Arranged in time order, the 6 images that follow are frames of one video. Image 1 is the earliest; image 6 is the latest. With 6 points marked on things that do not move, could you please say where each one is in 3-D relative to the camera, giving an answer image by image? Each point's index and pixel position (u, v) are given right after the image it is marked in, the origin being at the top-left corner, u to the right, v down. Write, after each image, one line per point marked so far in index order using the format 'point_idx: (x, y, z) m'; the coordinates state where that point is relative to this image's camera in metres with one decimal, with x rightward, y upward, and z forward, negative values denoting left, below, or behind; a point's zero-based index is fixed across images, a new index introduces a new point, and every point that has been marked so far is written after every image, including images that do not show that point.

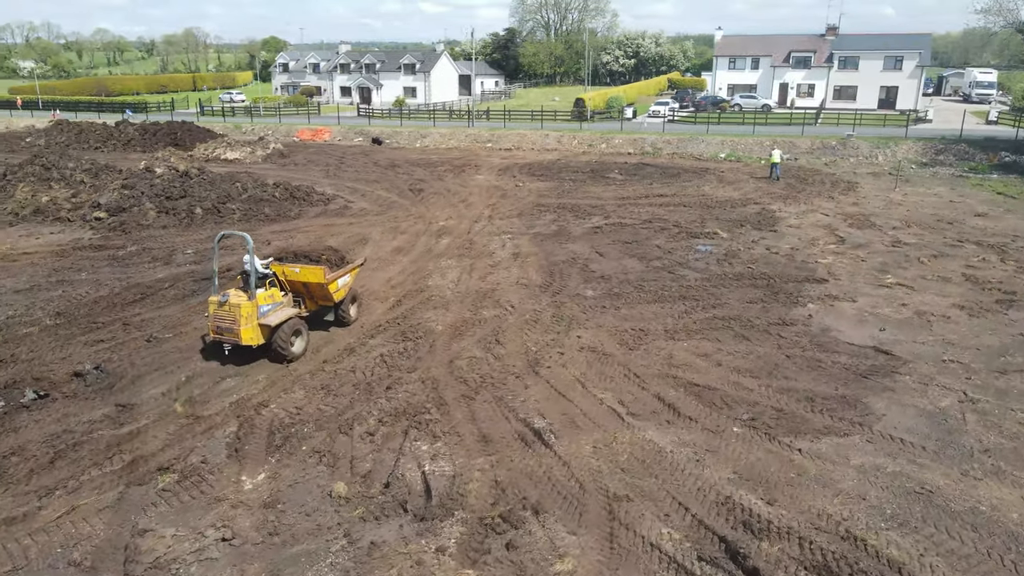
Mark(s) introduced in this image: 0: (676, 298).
0: (+3.2, -0.2, +14.3) m
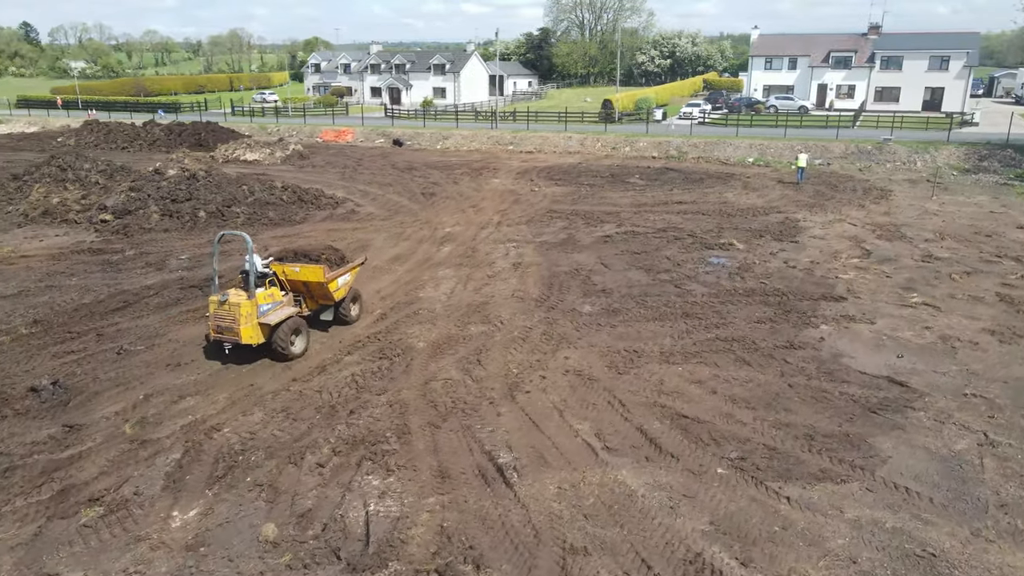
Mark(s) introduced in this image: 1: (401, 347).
0: (+3.0, -0.5, +13.4) m
1: (-1.8, -1.0, +11.9) m
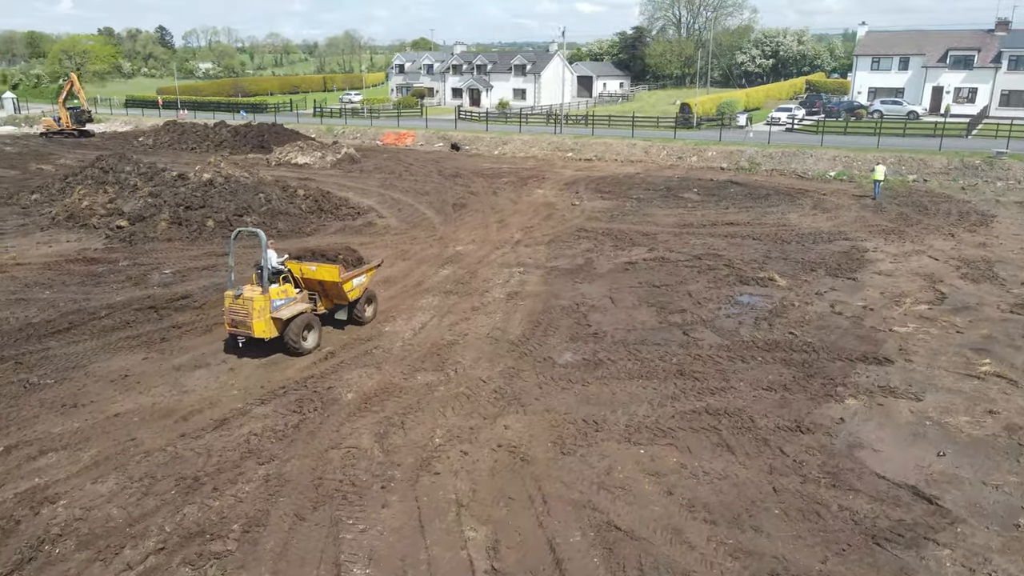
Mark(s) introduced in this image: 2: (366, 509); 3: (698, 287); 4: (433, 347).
0: (+2.4, -1.3, +11.0) m
1: (-2.6, -1.5, +10.3) m
2: (-1.5, -2.3, +7.7) m
3: (+3.8, 0.0, +15.1) m
4: (-1.3, -1.0, +12.2) m
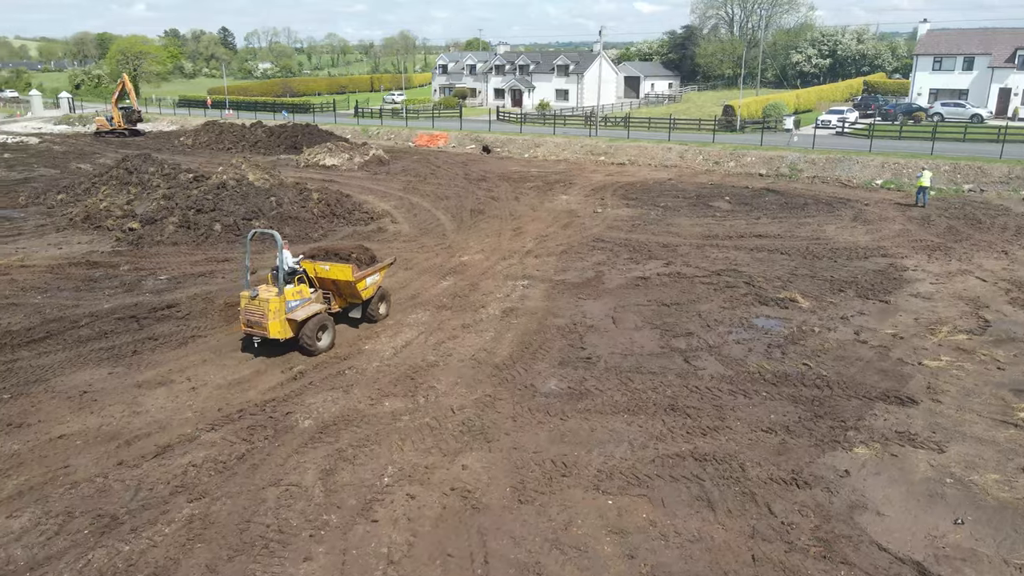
0: (+2.0, -1.6, +10.0) m
1: (-3.0, -1.8, +9.6) m
2: (-2.1, -2.6, +7.0) m
3: (+3.7, -0.4, +13.9) m
4: (-1.6, -1.2, +11.4) m
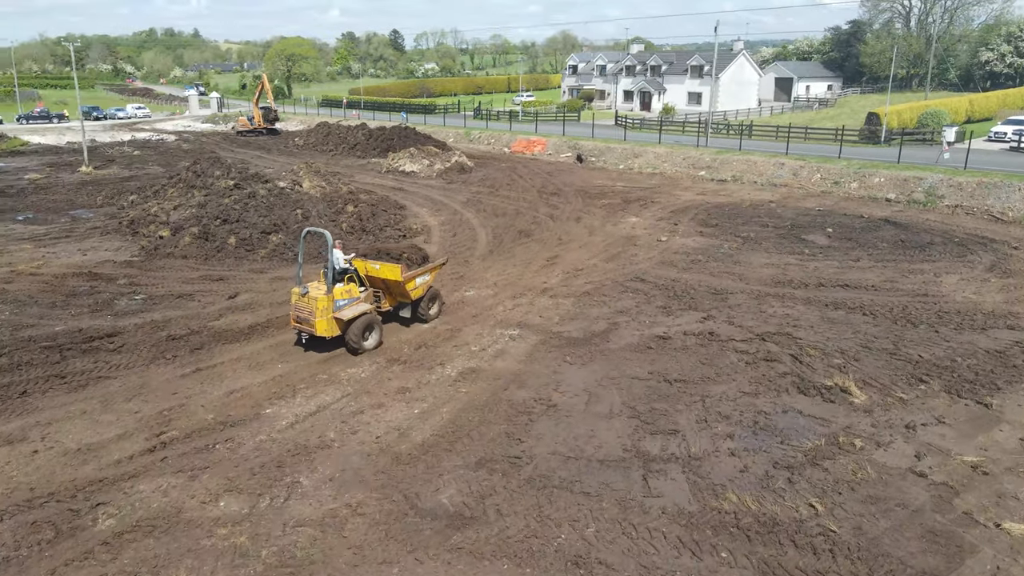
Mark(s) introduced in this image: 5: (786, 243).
0: (+0.5, -2.6, +7.0) m
1: (-4.5, -2.4, +7.7) m
2: (-4.2, -3.3, +4.9) m
3: (+3.1, -1.5, +10.5) m
4: (-2.7, -2.0, +9.1) m
5: (+6.8, +1.1, +18.2) m
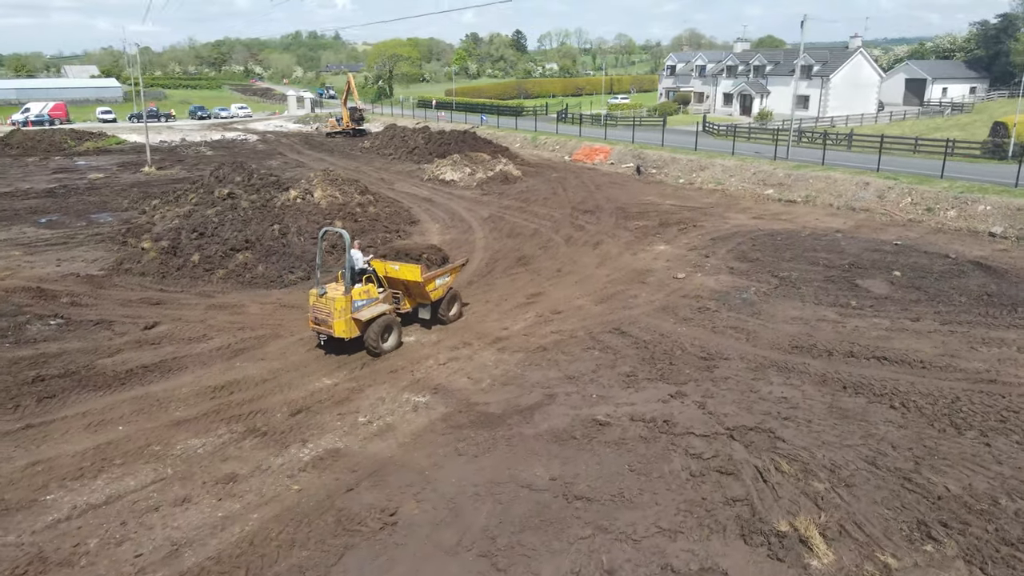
0: (-1.9, -3.4, +4.5) m
1: (-6.7, -3.0, +5.9) m
2: (-6.9, -3.8, +3.2) m
3: (+1.3, -2.4, +7.5) m
4: (-4.6, -2.6, +7.1) m
5: (+6.3, 0.0, +14.5) m
